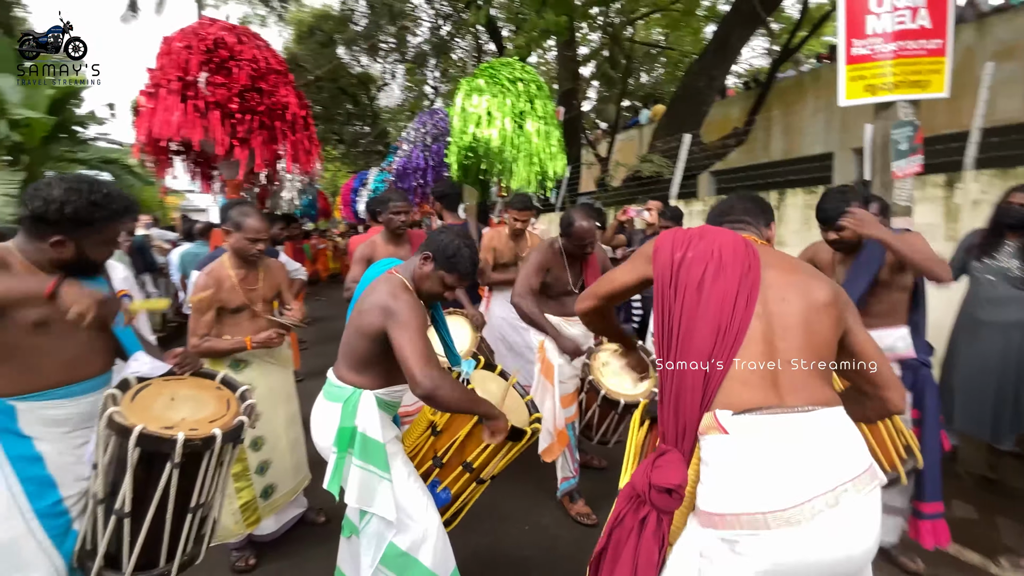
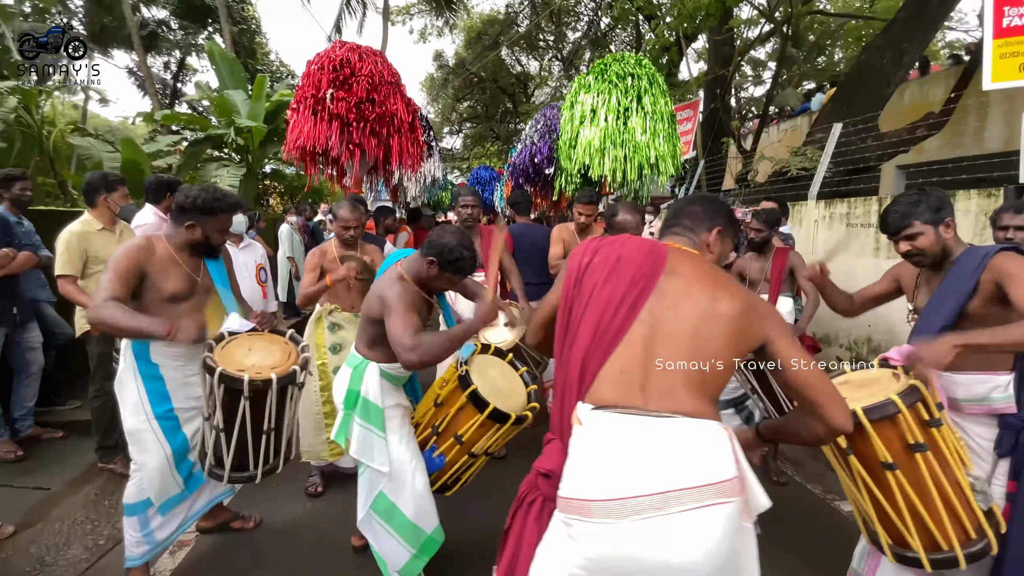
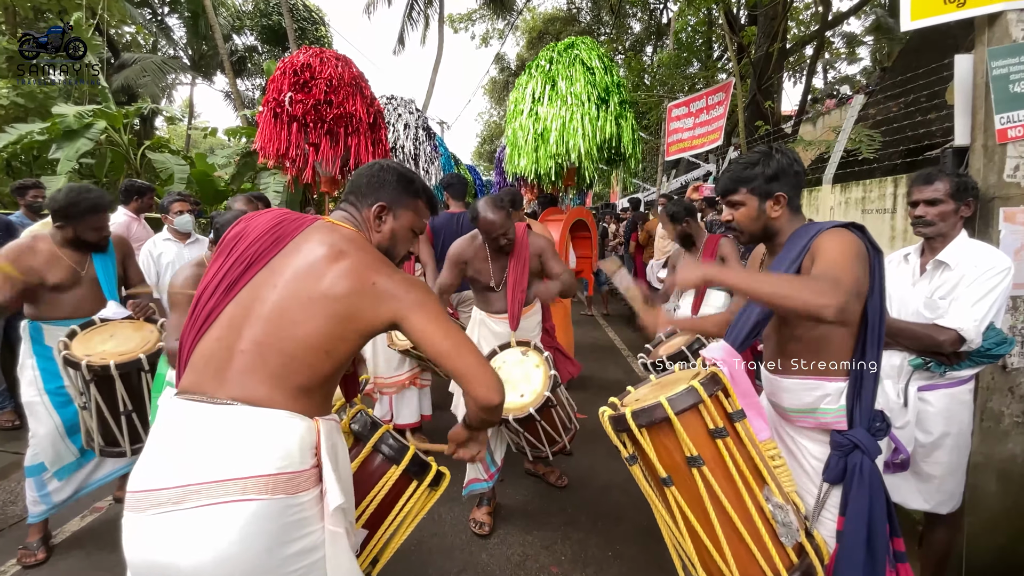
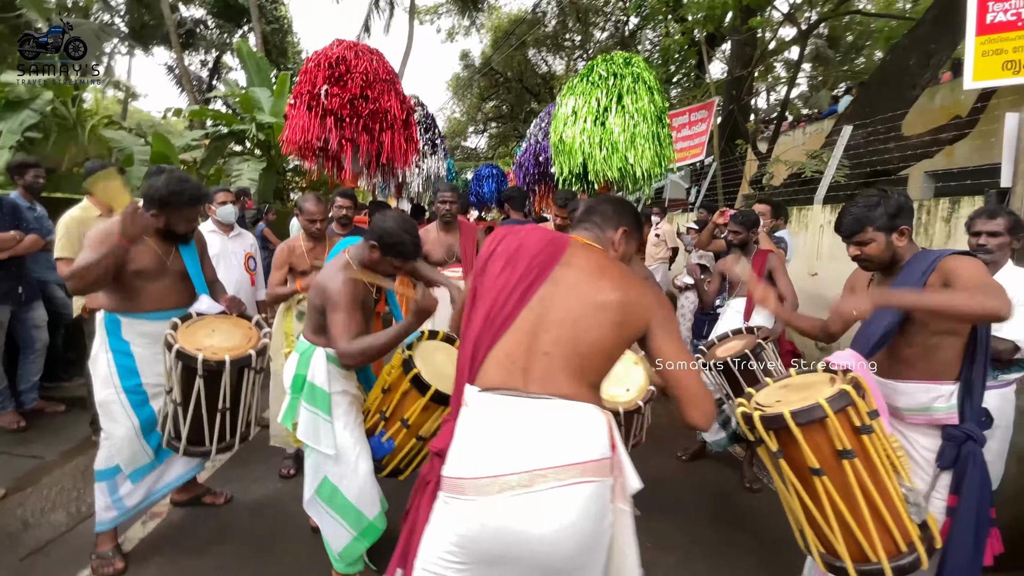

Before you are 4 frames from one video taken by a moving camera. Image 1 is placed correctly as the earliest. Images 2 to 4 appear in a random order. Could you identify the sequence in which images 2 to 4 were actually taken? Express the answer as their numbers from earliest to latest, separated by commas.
2, 4, 3
